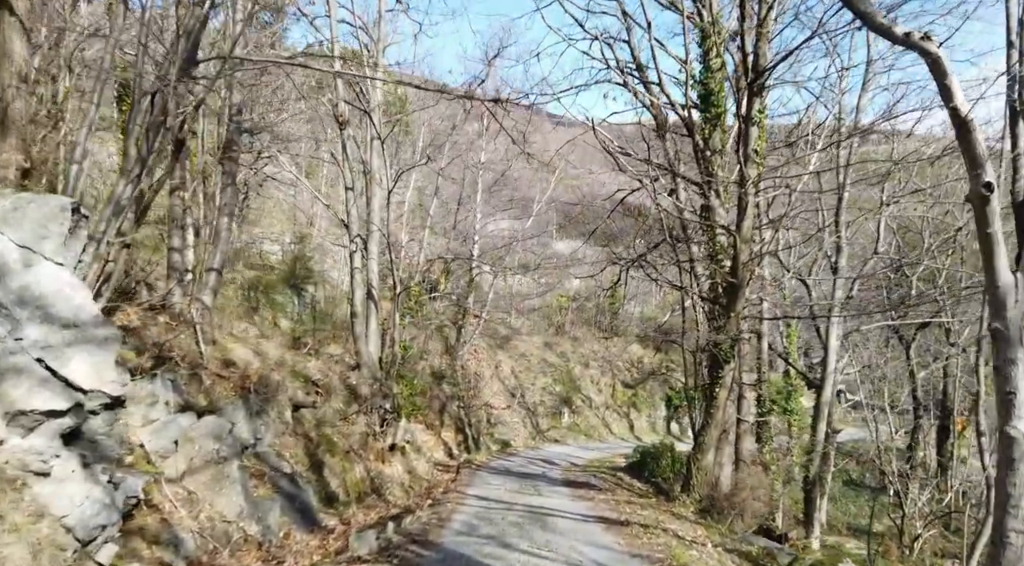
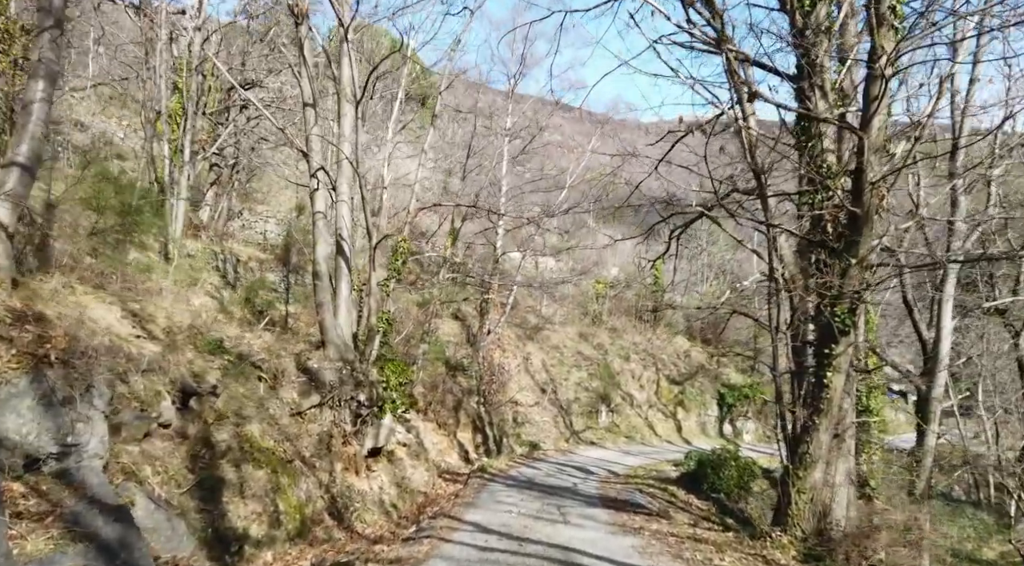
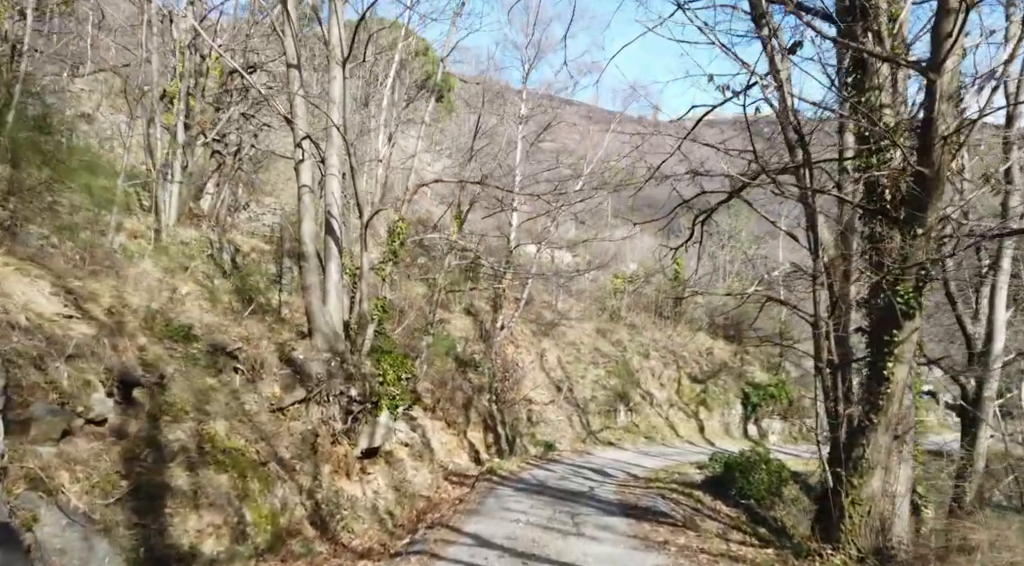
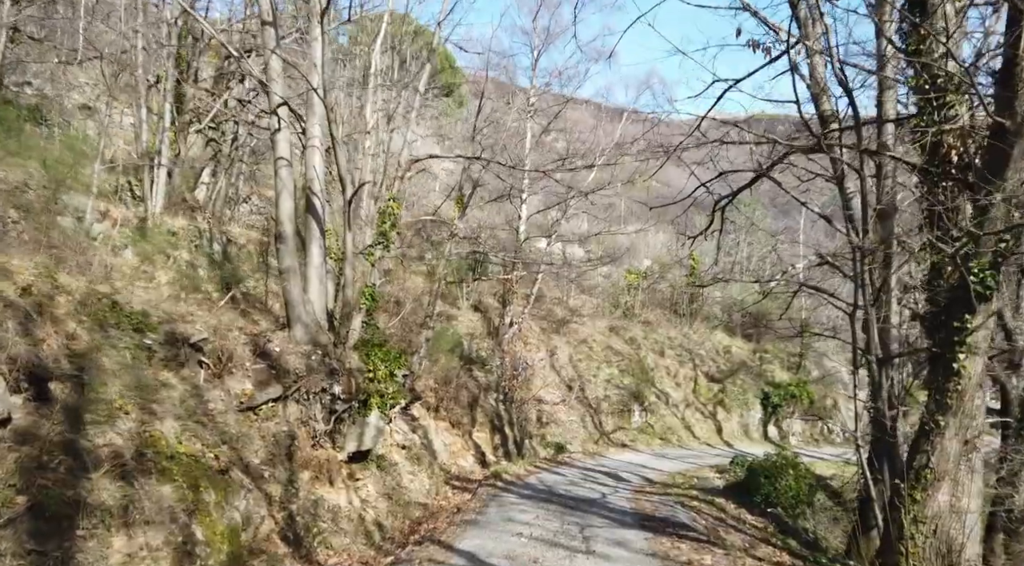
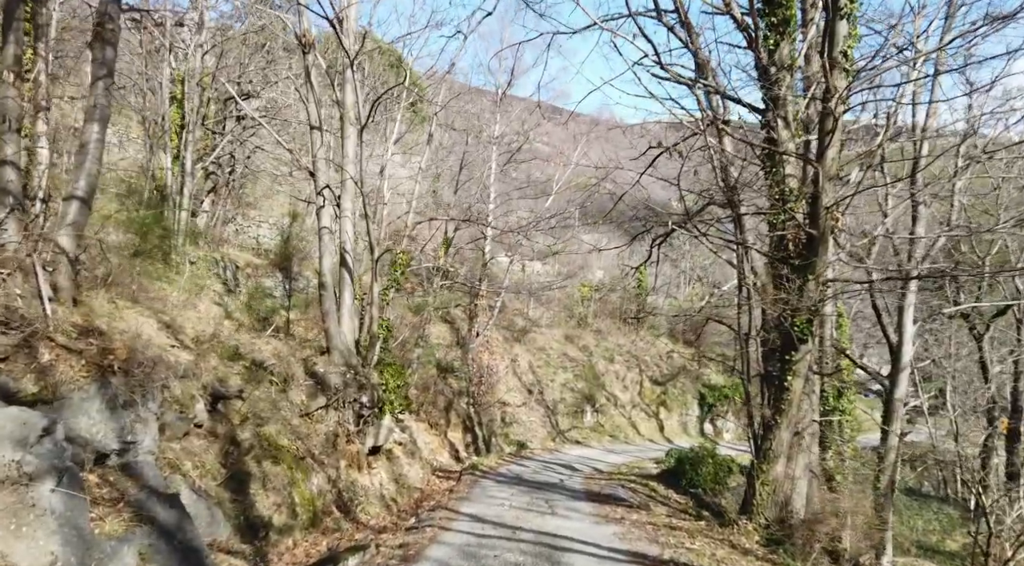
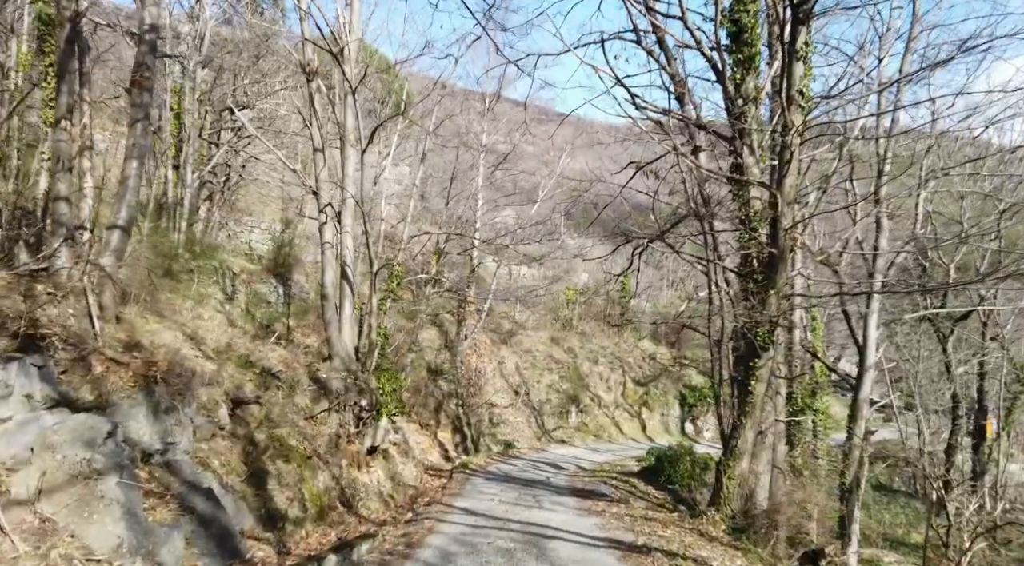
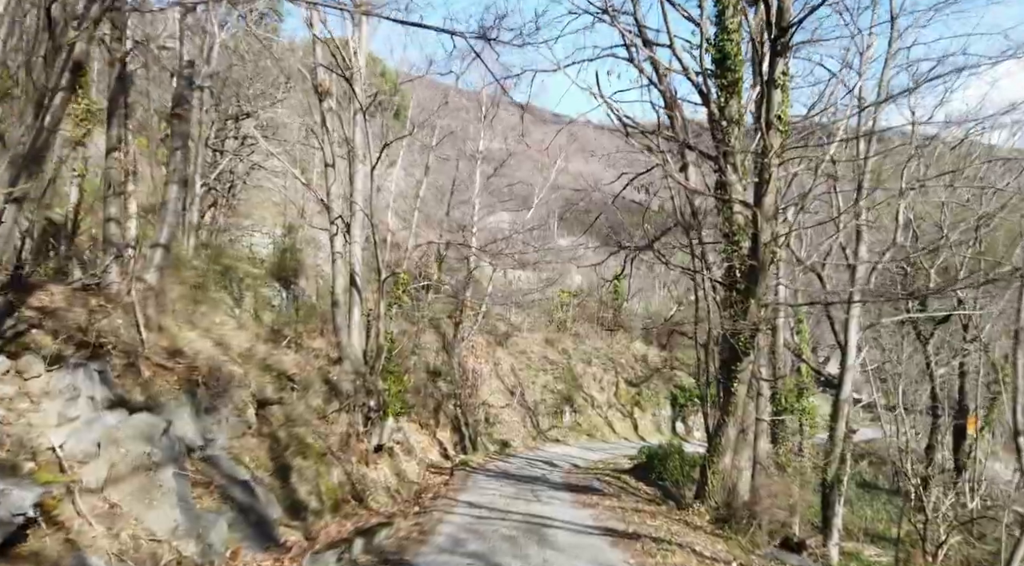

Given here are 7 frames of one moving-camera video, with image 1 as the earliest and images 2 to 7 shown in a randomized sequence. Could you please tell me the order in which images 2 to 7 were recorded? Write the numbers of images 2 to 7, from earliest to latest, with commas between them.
7, 6, 5, 2, 3, 4
